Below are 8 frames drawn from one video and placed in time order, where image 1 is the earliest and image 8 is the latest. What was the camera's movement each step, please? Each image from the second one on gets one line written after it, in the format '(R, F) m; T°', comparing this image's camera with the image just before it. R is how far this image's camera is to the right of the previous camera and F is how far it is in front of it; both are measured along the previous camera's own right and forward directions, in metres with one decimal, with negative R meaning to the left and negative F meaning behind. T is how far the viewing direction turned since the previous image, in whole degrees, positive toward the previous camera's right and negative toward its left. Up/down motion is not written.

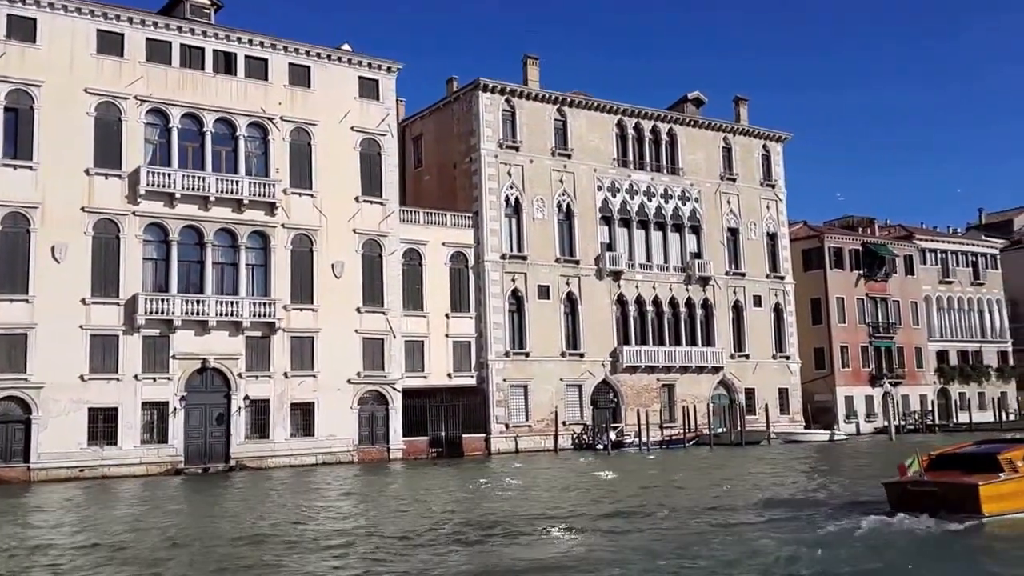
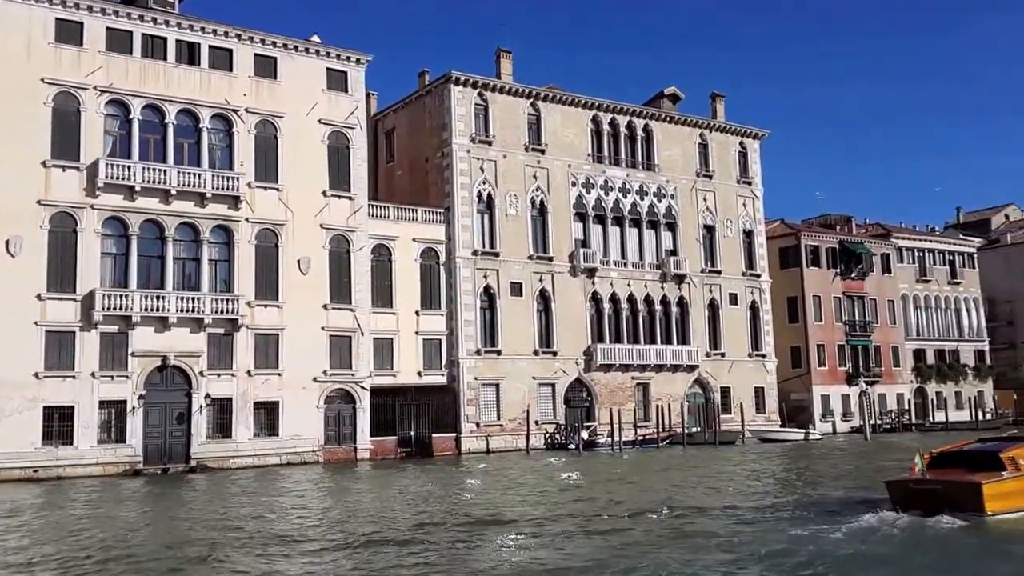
(+0.6, +0.6) m; +1°
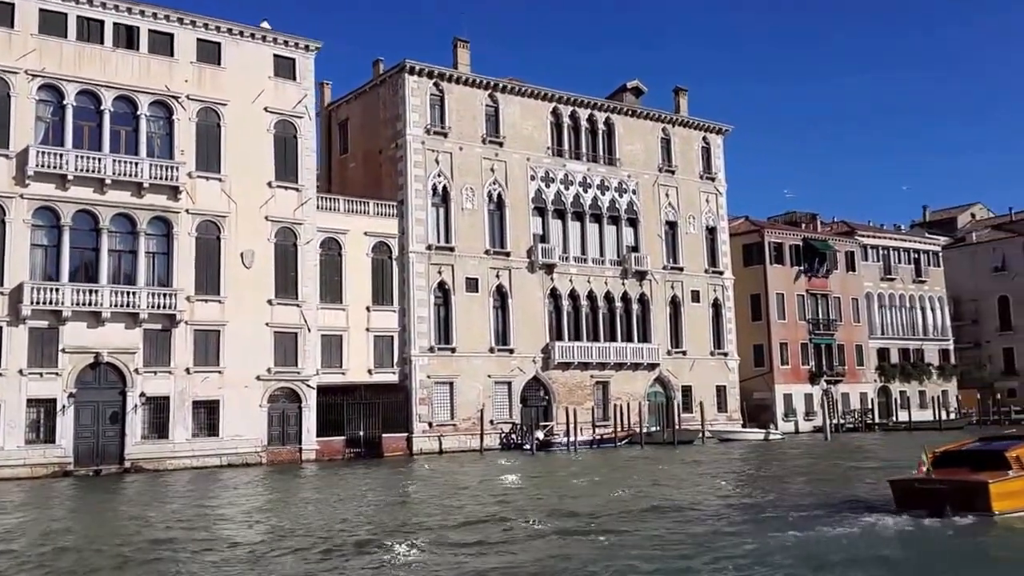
(+0.9, +1.0) m; +1°
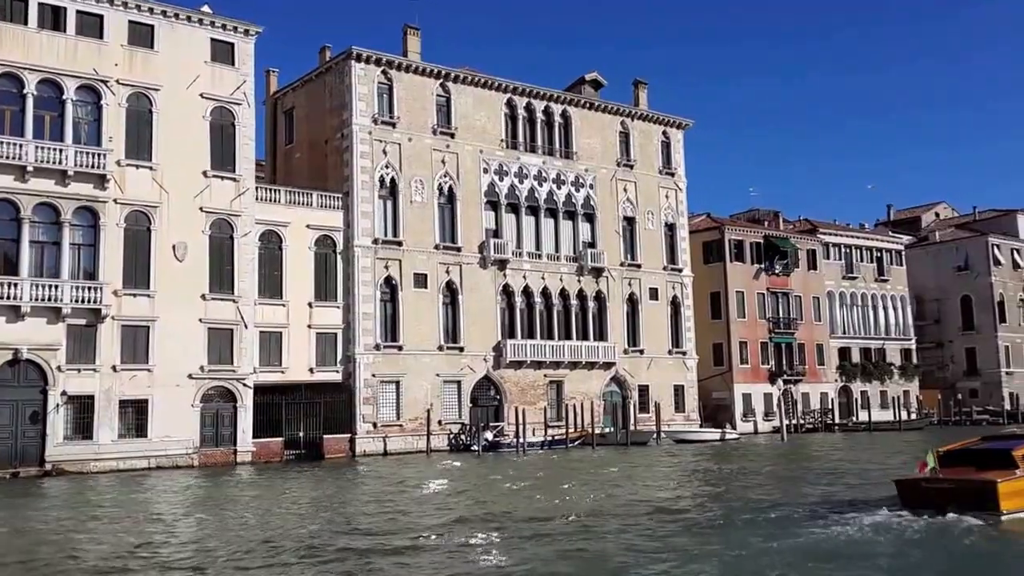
(+1.1, +1.1) m; +2°
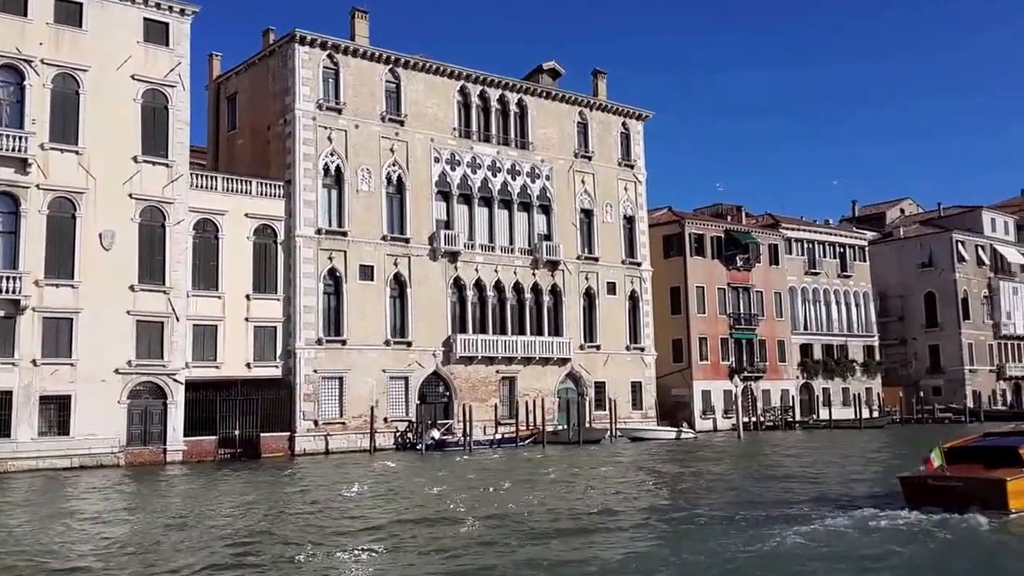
(+1.1, +1.1) m; +1°
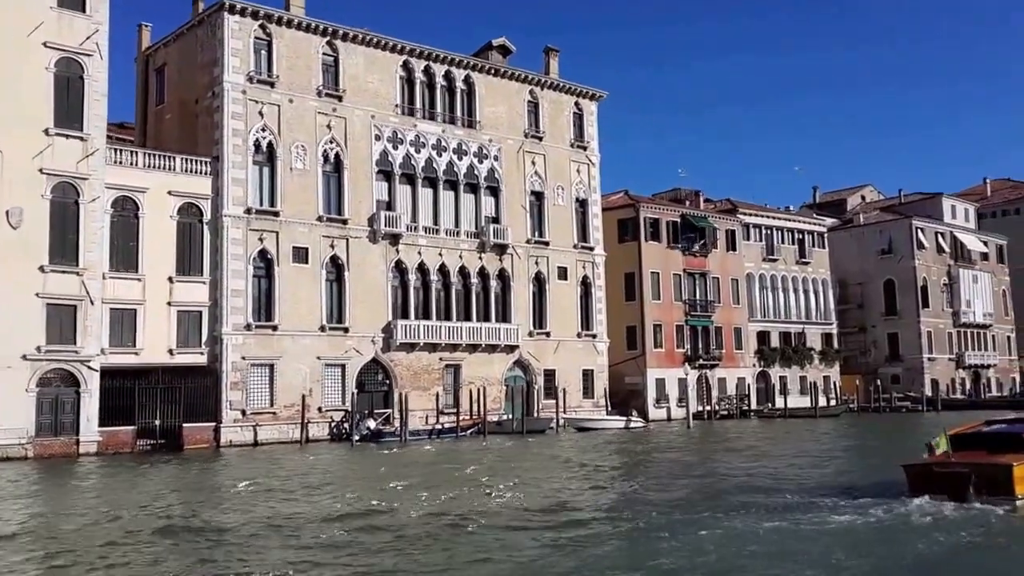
(+1.2, +1.4) m; +2°
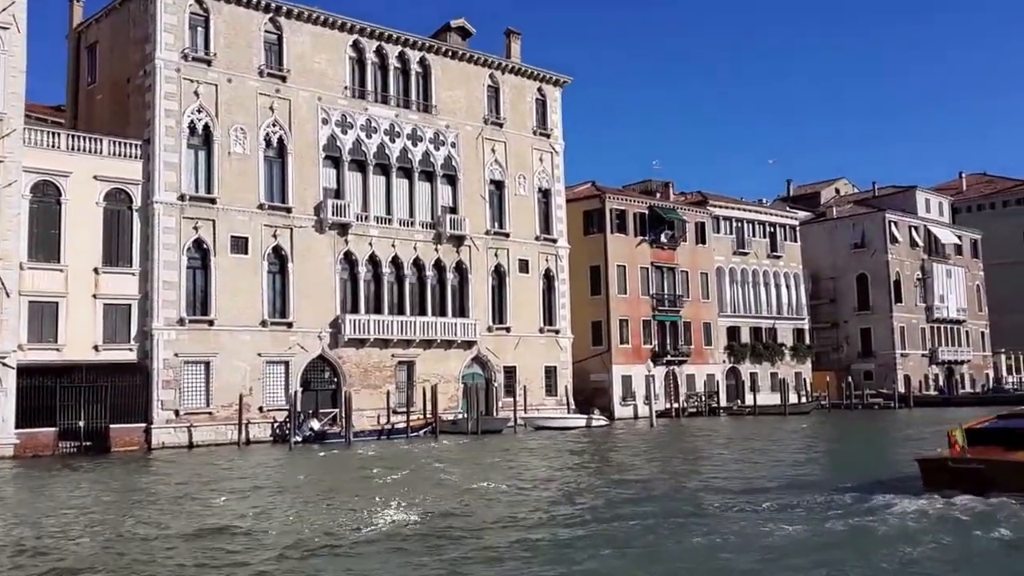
(+0.9, +1.7) m; +1°
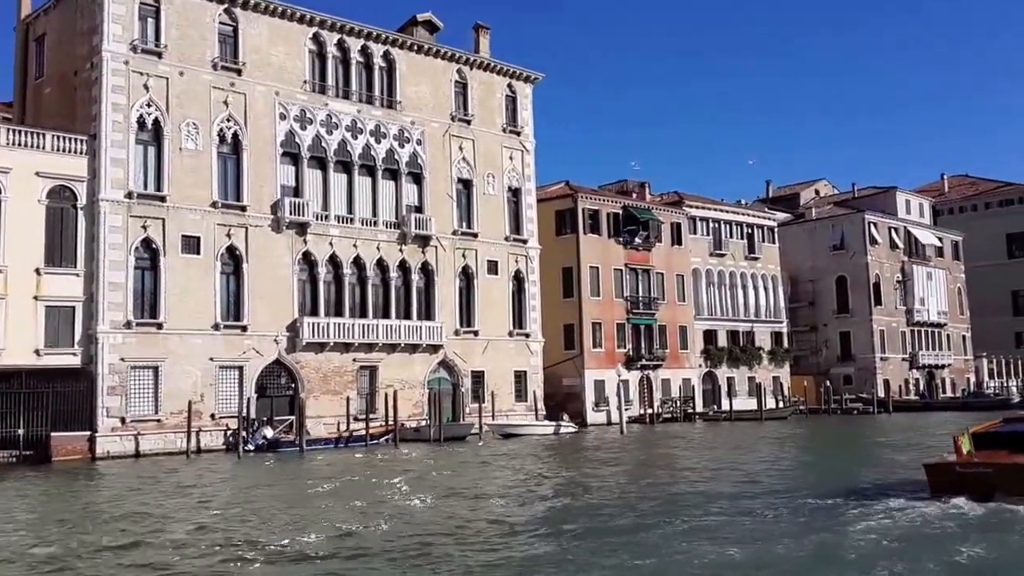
(+0.8, +1.0) m; +1°
